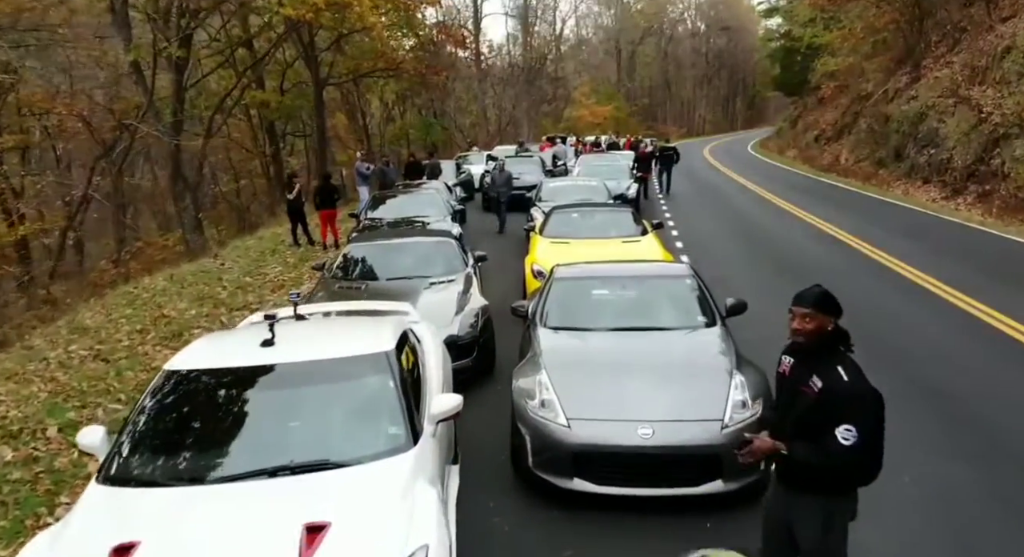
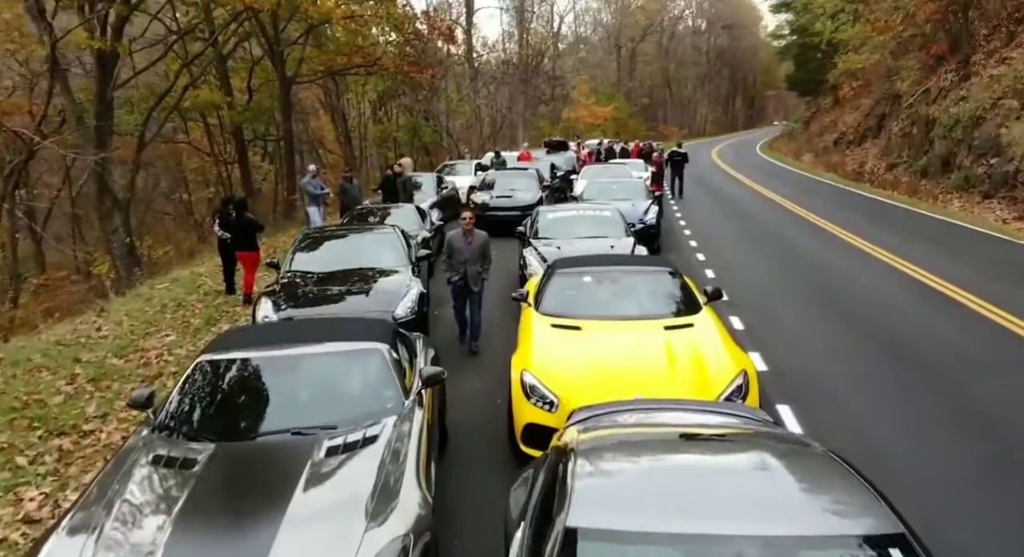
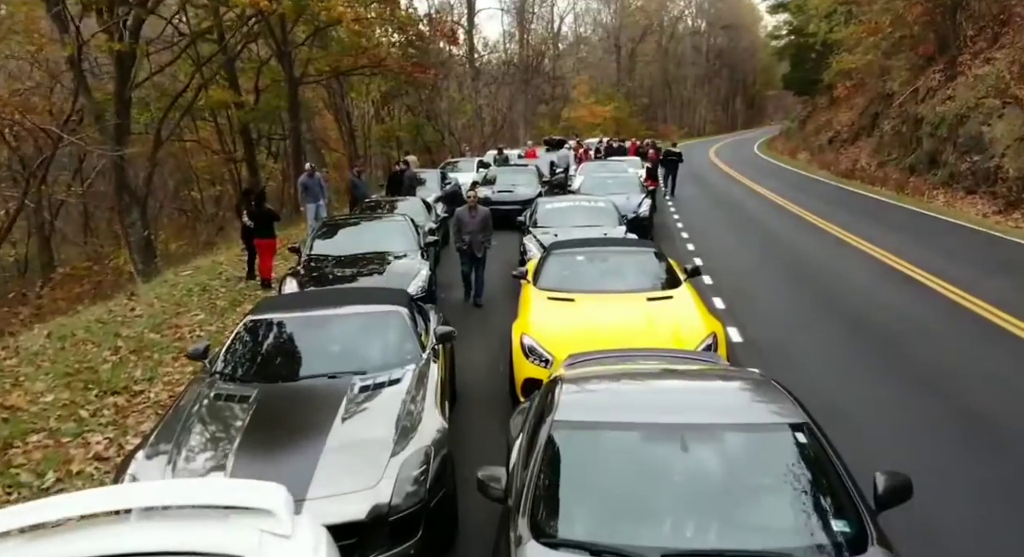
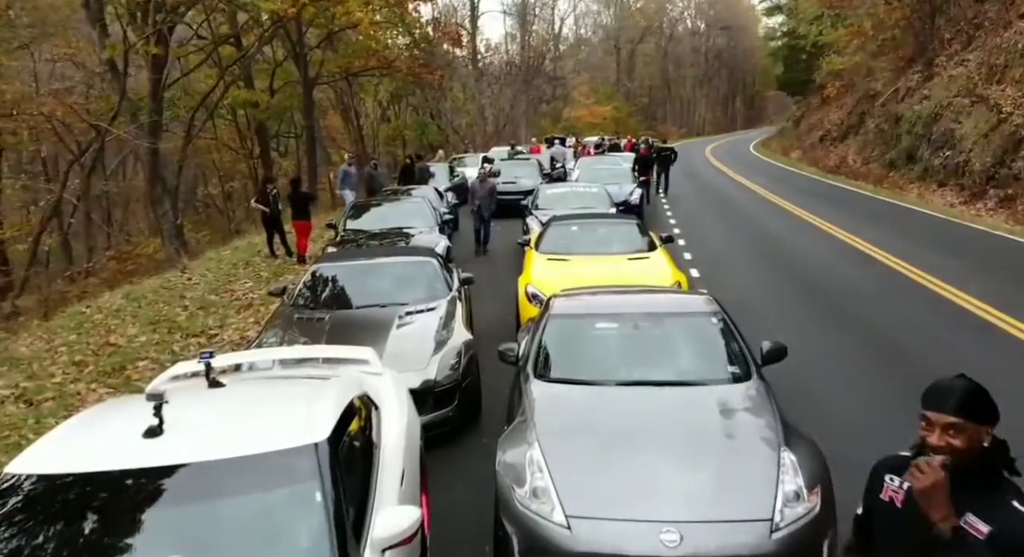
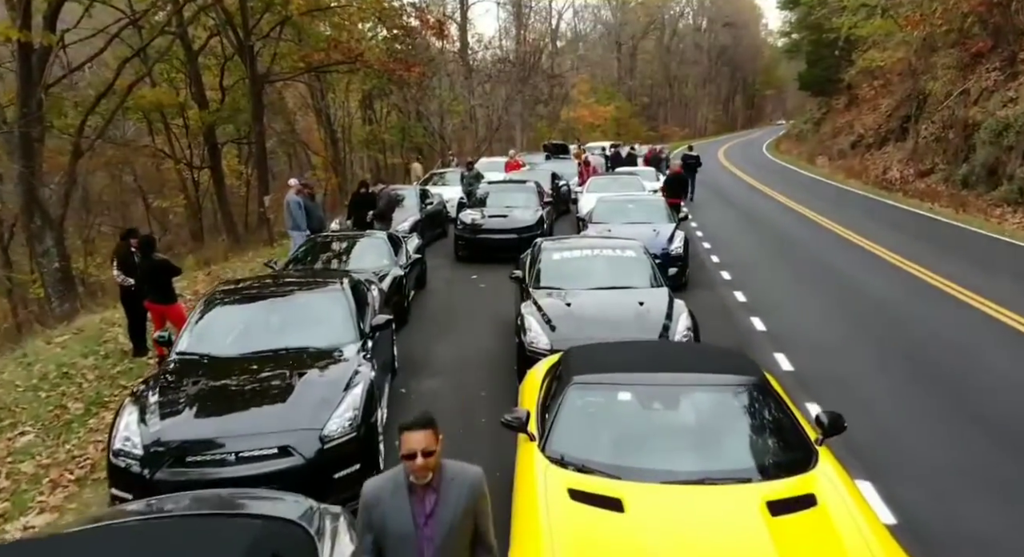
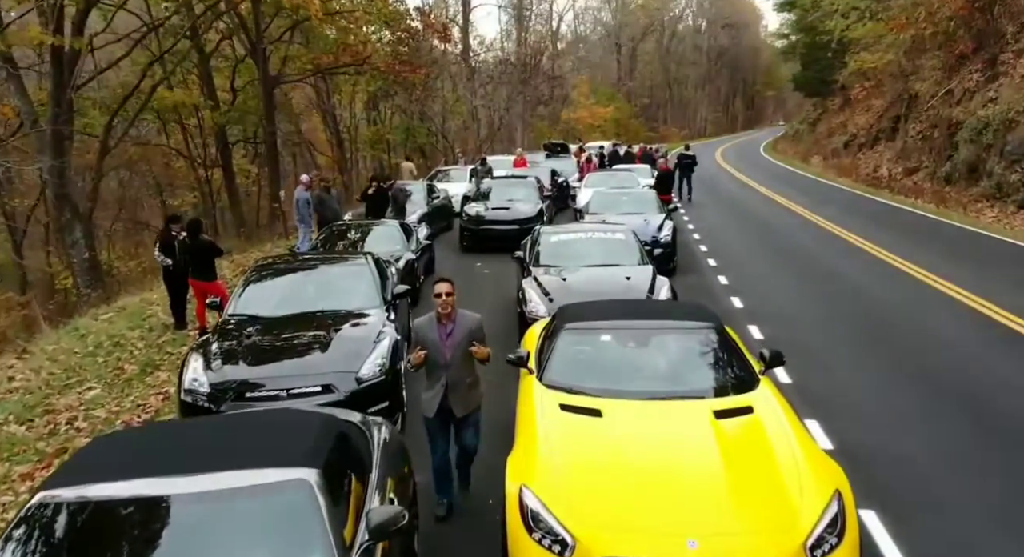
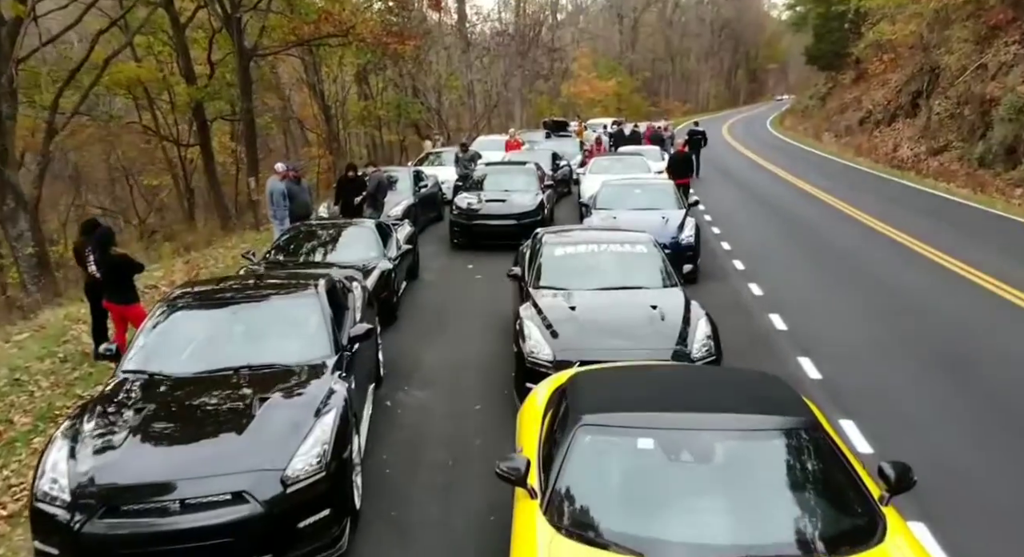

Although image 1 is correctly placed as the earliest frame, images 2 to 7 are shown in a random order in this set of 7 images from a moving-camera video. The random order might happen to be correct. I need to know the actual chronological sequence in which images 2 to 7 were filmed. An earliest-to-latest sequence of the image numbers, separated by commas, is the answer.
4, 3, 2, 6, 5, 7
